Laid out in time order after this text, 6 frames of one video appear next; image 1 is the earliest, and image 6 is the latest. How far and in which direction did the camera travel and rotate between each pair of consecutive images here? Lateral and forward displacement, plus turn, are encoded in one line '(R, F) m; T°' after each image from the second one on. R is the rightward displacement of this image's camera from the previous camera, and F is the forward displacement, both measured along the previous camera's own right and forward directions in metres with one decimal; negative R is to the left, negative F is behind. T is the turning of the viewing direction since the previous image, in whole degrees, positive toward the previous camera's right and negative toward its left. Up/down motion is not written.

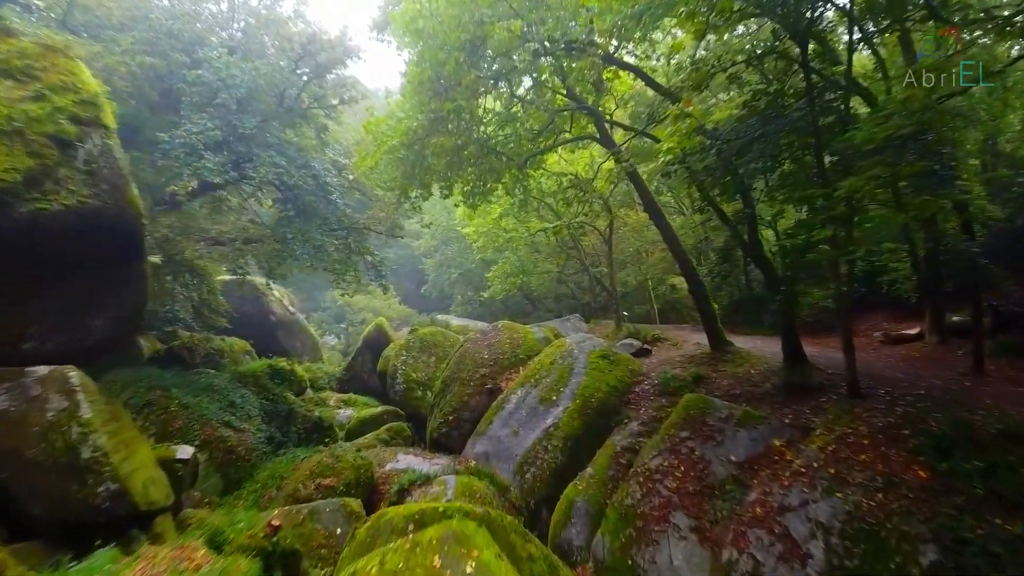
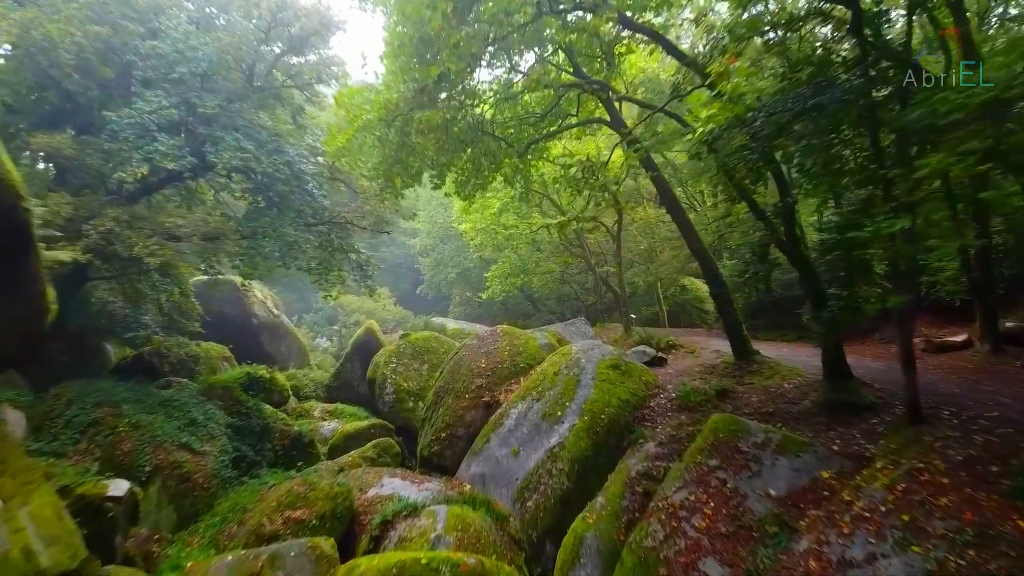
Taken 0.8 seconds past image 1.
(0.0, +1.0) m; 0°
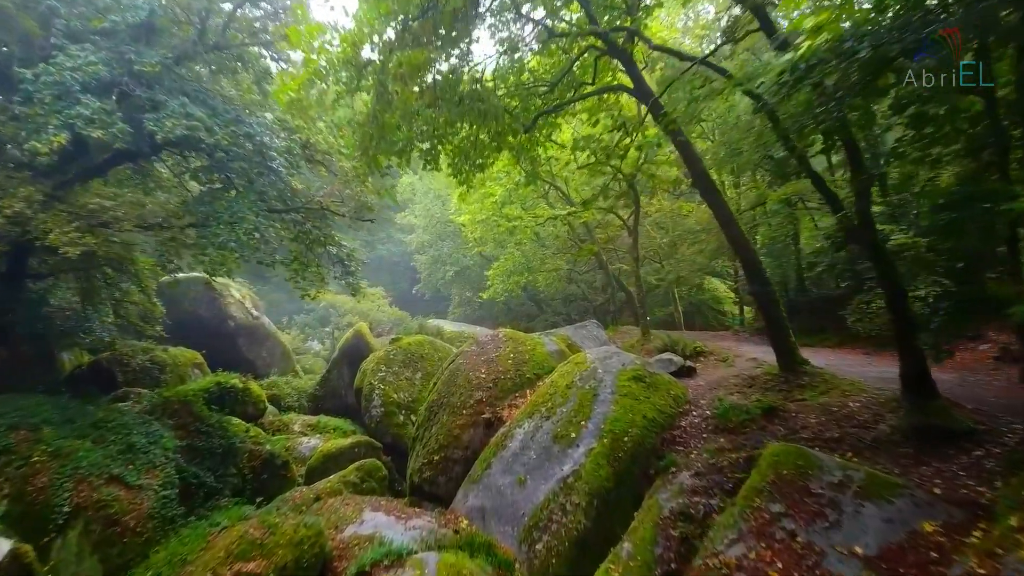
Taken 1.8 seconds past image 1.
(0.0, +1.2) m; 0°
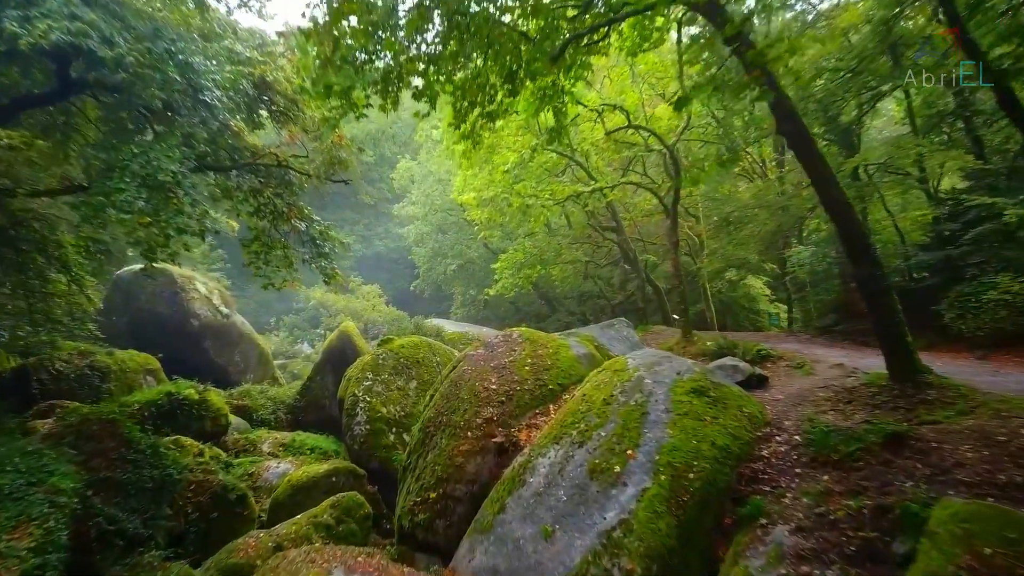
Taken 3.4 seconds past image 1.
(-0.1, +1.7) m; 0°
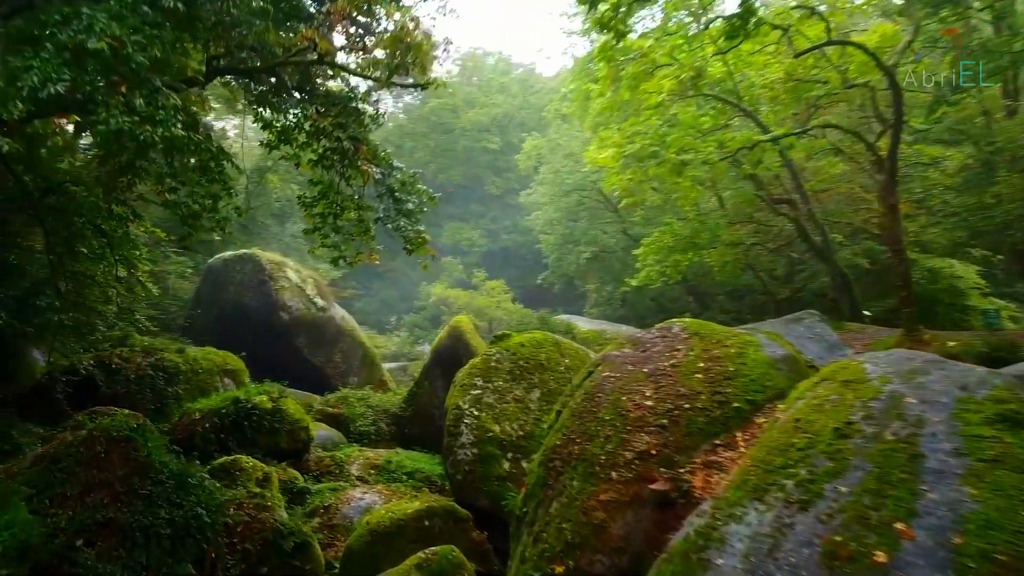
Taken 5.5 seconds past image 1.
(-0.2, +1.9) m; -9°
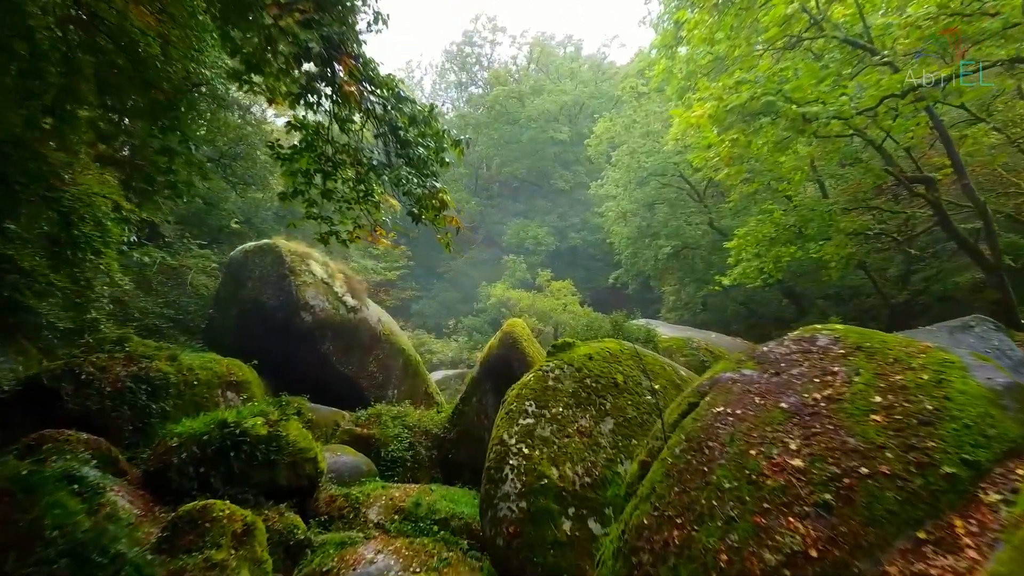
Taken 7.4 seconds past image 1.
(0.0, +1.5) m; -5°
